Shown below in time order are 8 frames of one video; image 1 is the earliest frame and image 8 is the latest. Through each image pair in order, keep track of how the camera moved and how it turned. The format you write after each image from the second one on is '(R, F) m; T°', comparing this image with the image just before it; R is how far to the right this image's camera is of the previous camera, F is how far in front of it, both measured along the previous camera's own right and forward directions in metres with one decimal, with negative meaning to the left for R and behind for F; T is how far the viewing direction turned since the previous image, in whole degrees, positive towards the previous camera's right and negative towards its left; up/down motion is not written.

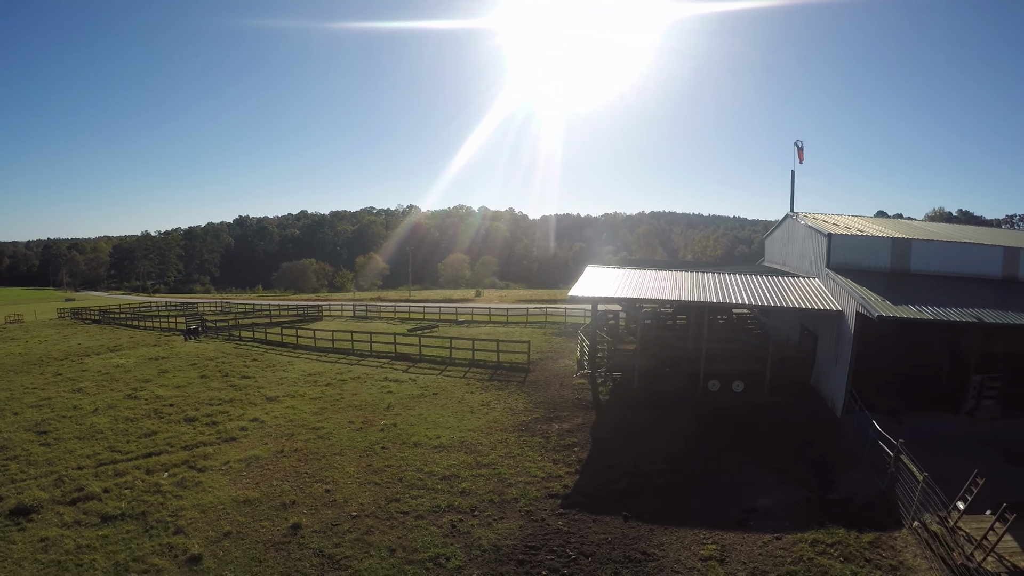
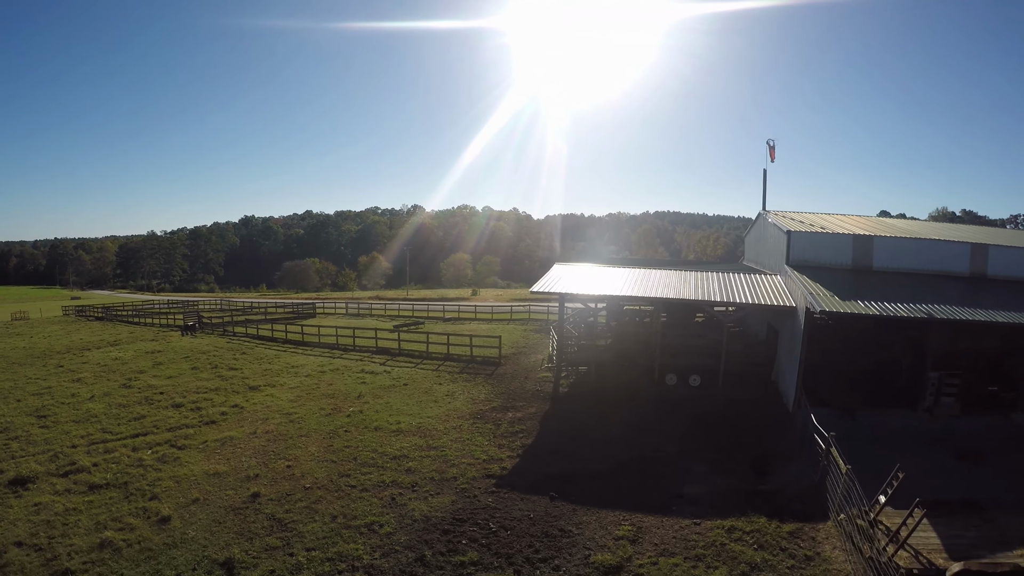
(+1.0, -0.7) m; -1°
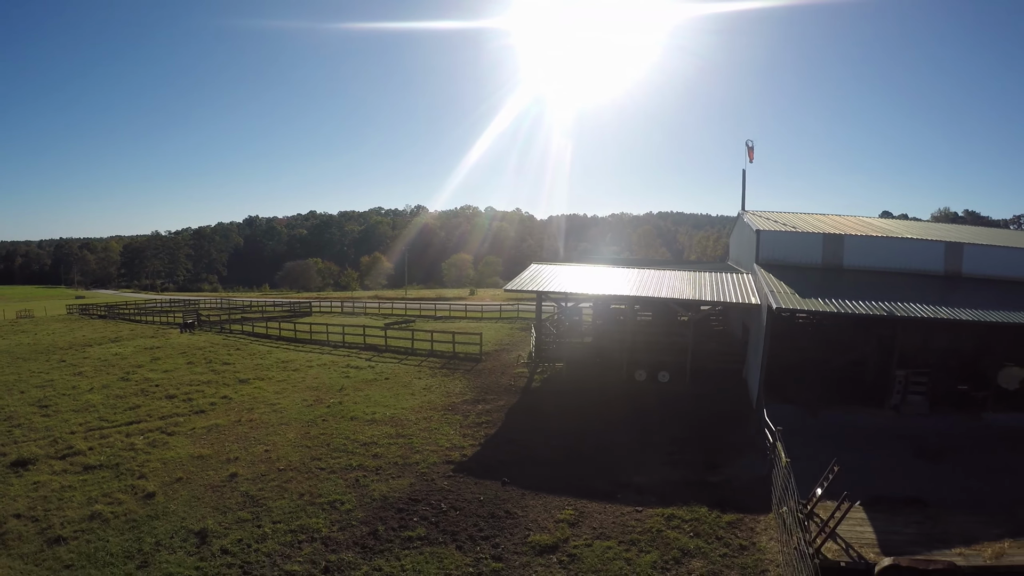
(+0.7, -0.6) m; -1°
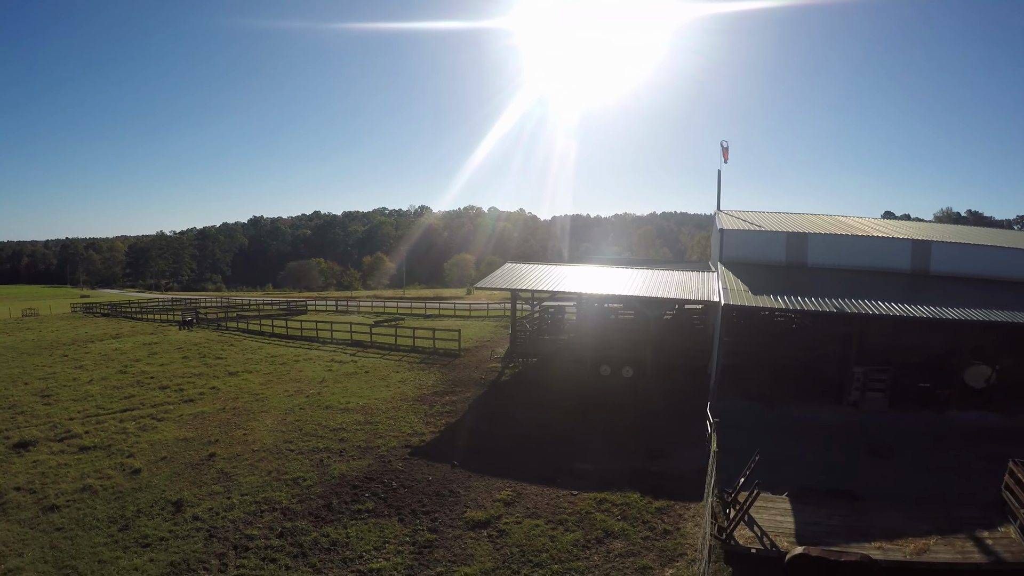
(+0.9, -0.7) m; -1°
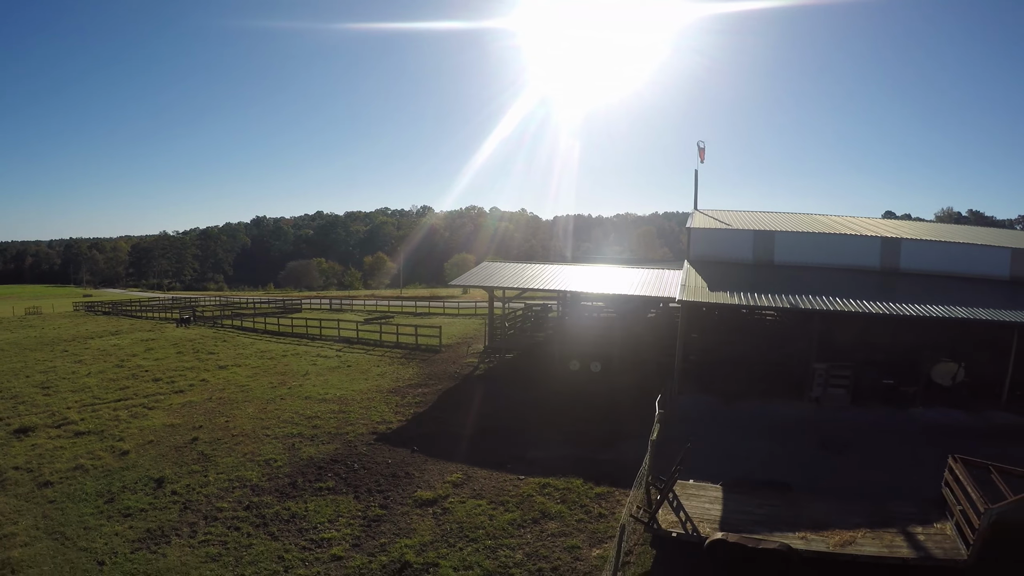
(+0.8, -0.7) m; -1°
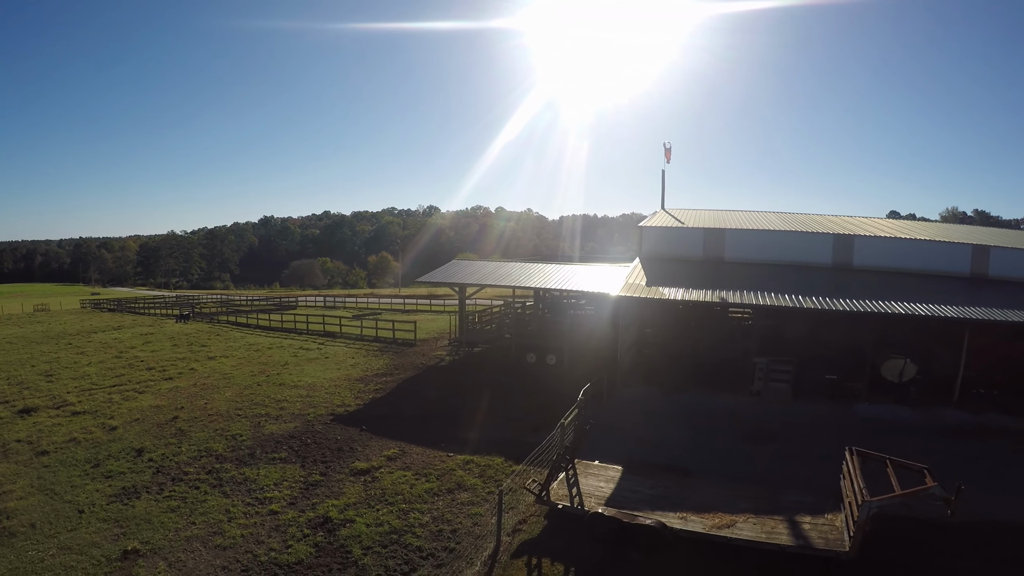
(+1.3, -1.0) m; -1°
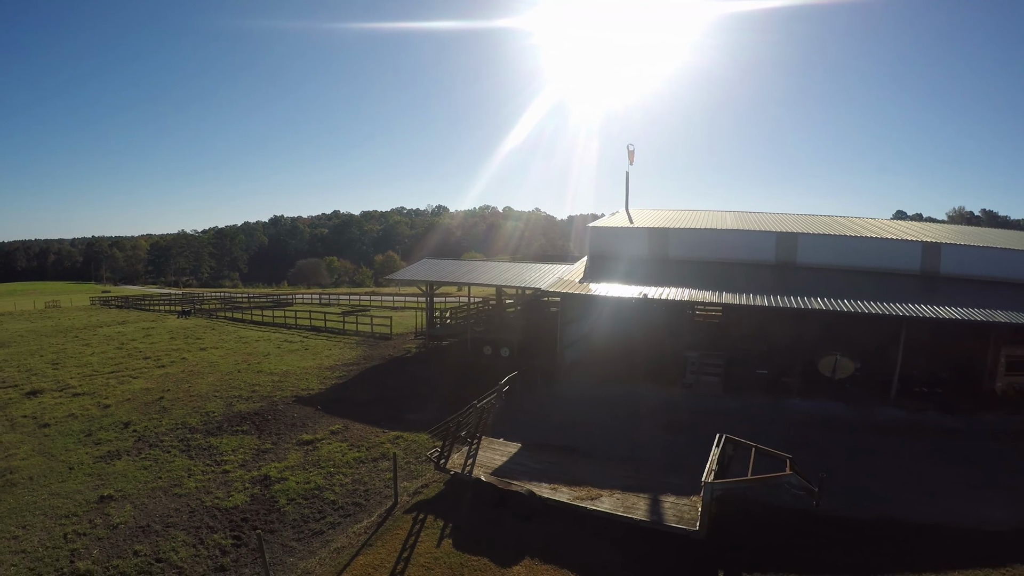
(+1.6, -1.2) m; -1°
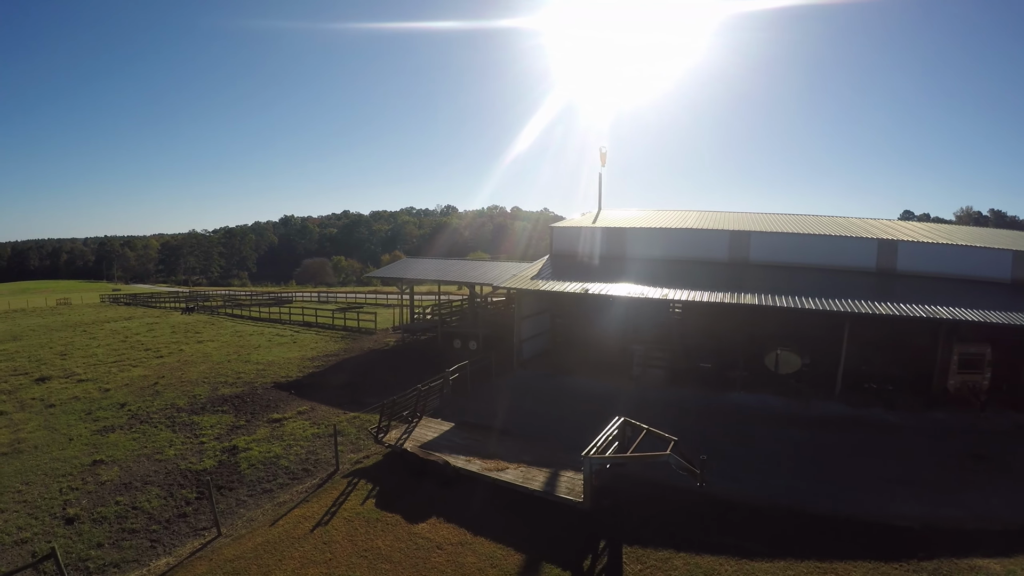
(+1.3, -1.1) m; -1°
